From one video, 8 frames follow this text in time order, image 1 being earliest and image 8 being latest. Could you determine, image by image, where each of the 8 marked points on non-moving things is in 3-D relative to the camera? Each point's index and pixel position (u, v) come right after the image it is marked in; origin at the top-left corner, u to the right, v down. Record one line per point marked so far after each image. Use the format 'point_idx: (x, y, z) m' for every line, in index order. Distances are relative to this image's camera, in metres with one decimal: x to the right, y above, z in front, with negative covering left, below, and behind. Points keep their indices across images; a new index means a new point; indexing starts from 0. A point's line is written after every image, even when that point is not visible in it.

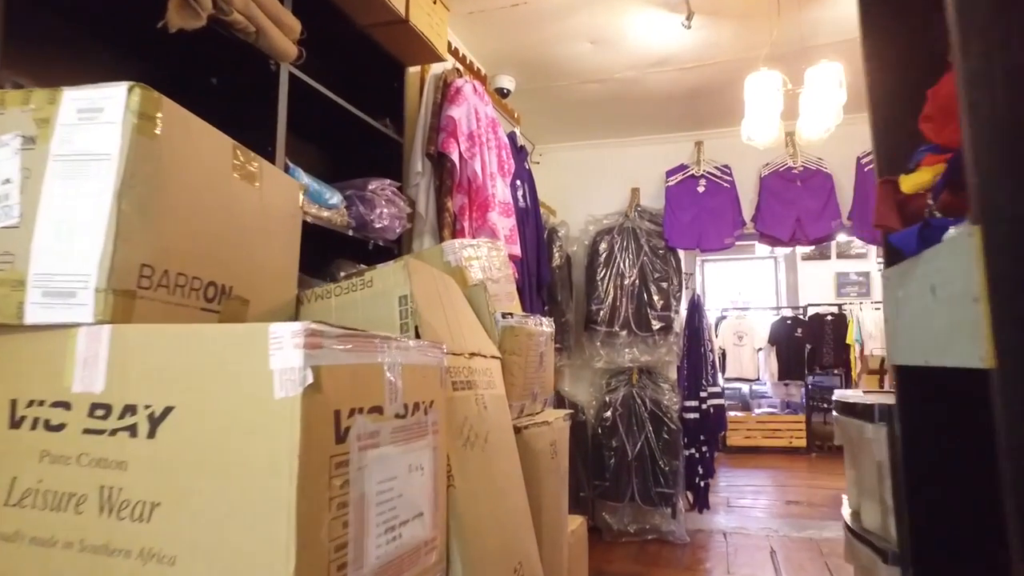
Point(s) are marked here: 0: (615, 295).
0: (+0.5, 0.0, +3.5) m
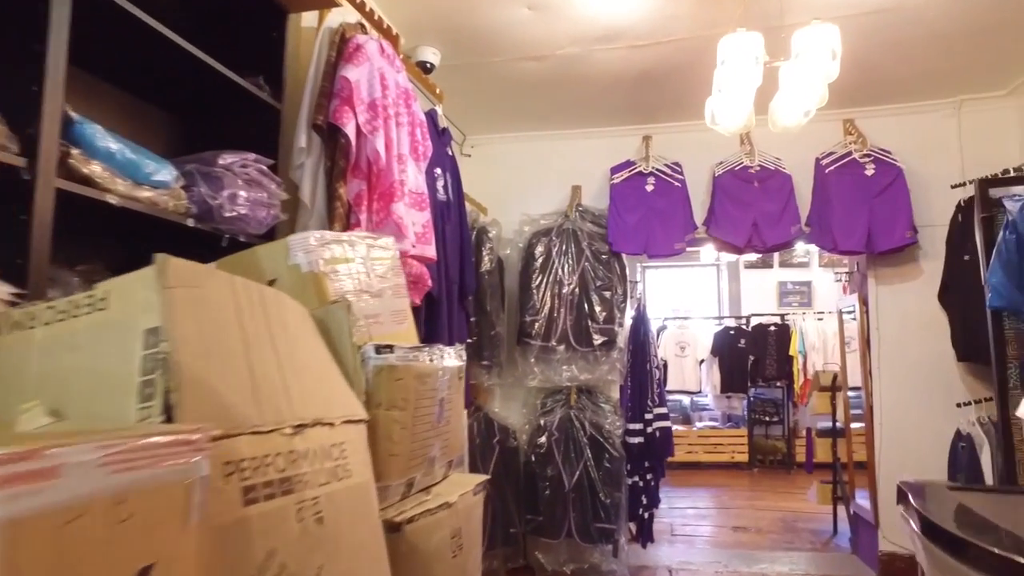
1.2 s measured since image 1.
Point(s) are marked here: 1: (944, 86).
0: (+0.2, -0.1, +3.1) m
1: (+1.9, +0.9, +3.1) m
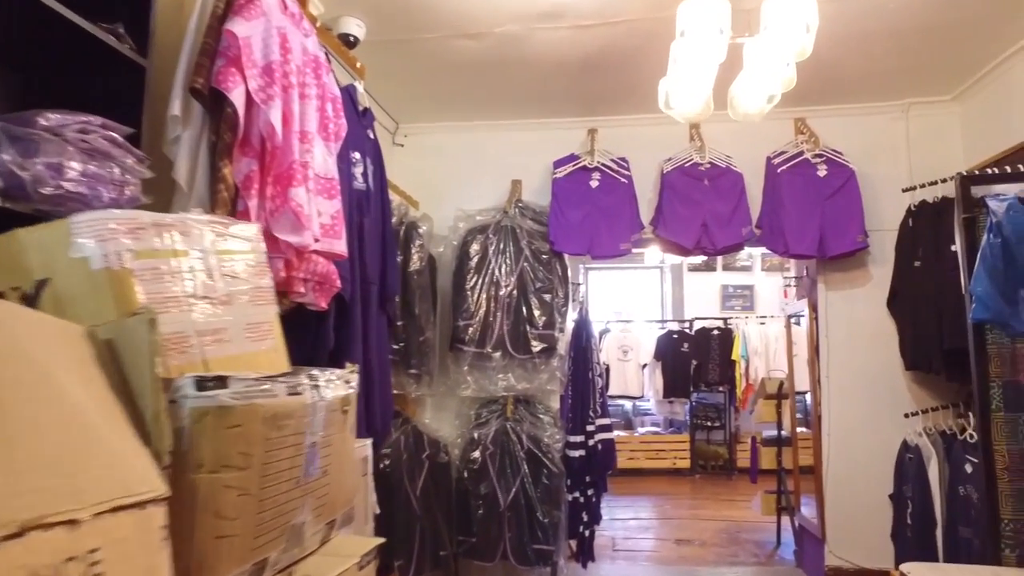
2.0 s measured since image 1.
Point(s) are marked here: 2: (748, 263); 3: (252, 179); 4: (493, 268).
0: (-0.1, -0.1, +2.9) m
1: (+1.6, +0.8, +3.0) m
2: (+2.2, +0.2, +6.9) m
3: (-0.5, +0.2, +1.3) m
4: (-0.1, +0.1, +2.9) m
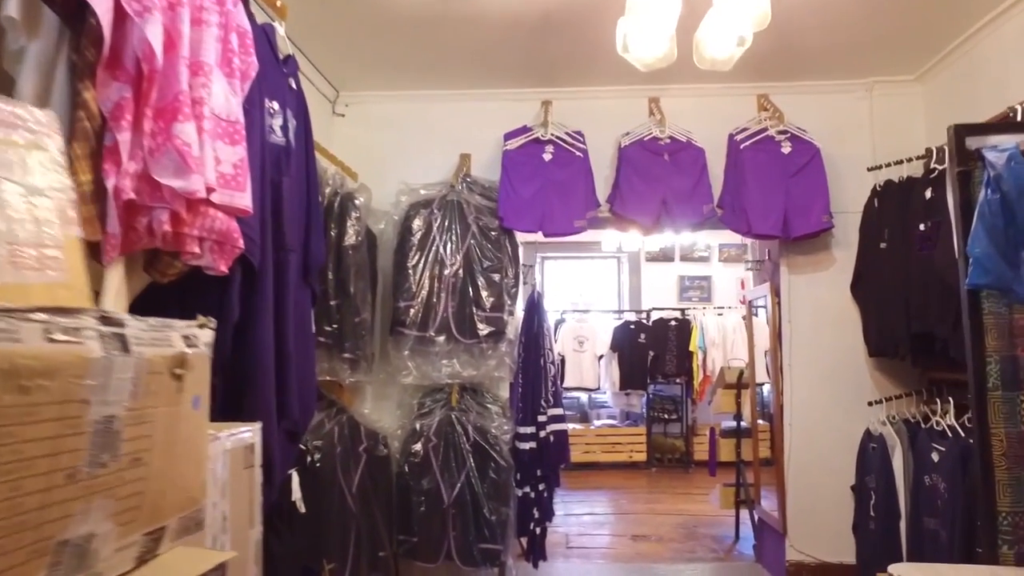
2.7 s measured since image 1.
0: (-0.3, 0.0, +2.6) m
1: (+1.4, +0.9, +2.9) m
2: (+1.8, +0.3, +6.8) m
3: (-0.6, +0.3, +1.1) m
4: (-0.3, +0.2, +2.7) m
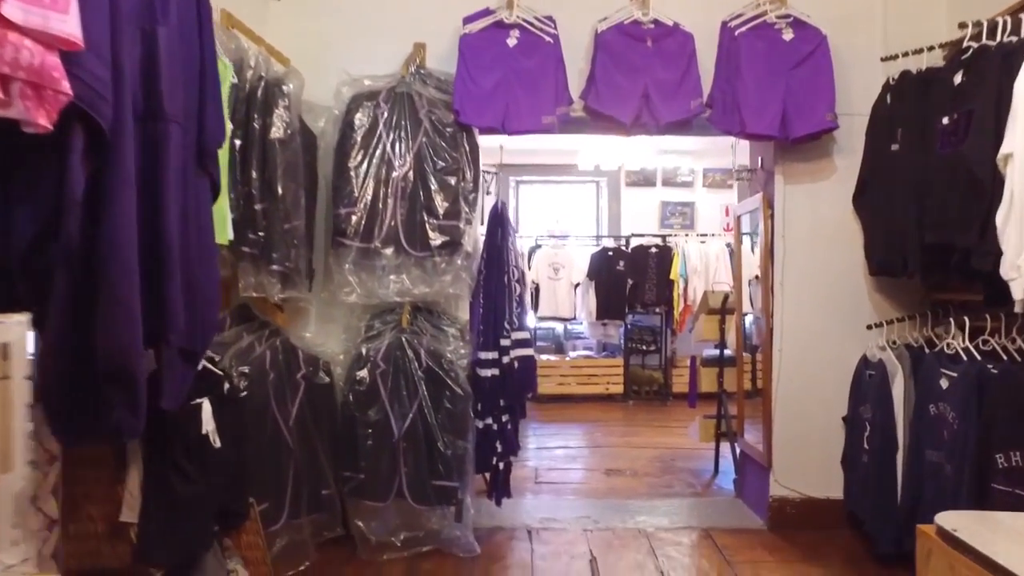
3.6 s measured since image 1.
0: (-0.4, +0.3, +2.3) m
1: (+1.3, +1.2, +2.5) m
2: (+1.6, +1.0, +6.4) m
3: (-0.7, +0.4, +0.7) m
4: (-0.4, +0.5, +2.3) m
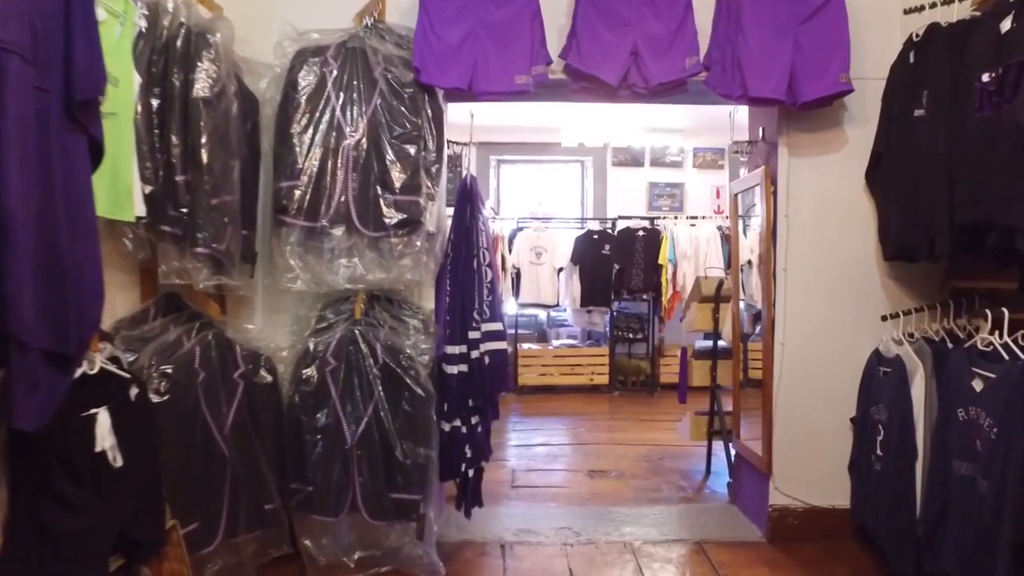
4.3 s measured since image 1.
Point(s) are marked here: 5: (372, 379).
0: (-0.5, +0.3, +2.0) m
1: (+1.2, +1.3, +2.2) m
2: (+1.4, +1.1, +6.1) m
3: (-0.7, +0.4, +0.4) m
4: (-0.5, +0.5, +2.0) m
5: (-0.4, -0.3, +2.1) m
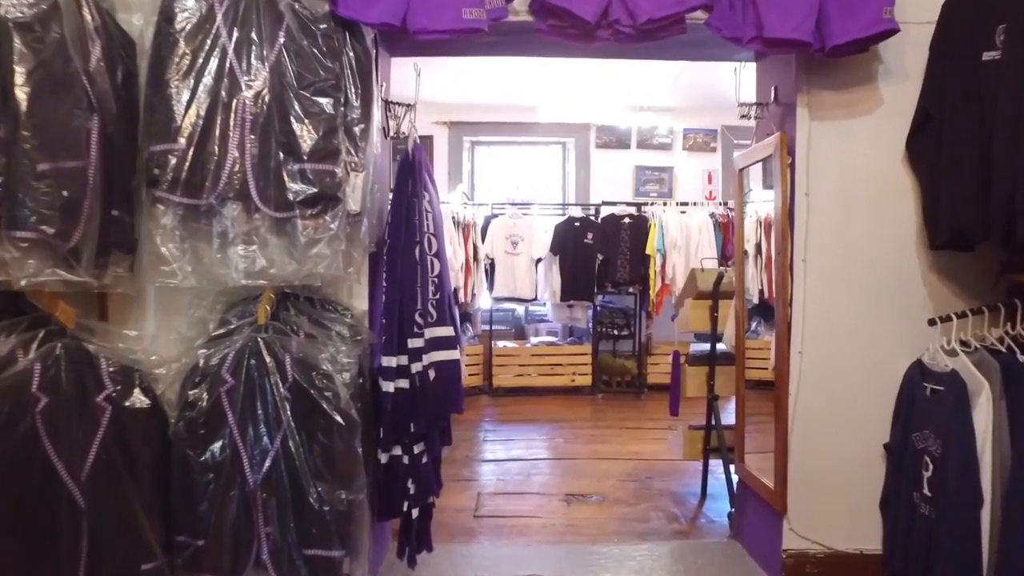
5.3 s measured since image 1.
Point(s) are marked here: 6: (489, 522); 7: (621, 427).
0: (-0.6, +0.3, +1.5) m
1: (+1.1, +1.3, +1.7) m
2: (+1.2, +1.2, +5.7) m
3: (-0.8, +0.4, -0.1) m
4: (-0.6, +0.5, +1.5) m
5: (-0.5, -0.3, +1.6) m
6: (-0.1, -0.8, +2.6) m
7: (+0.6, -0.8, +4.0) m
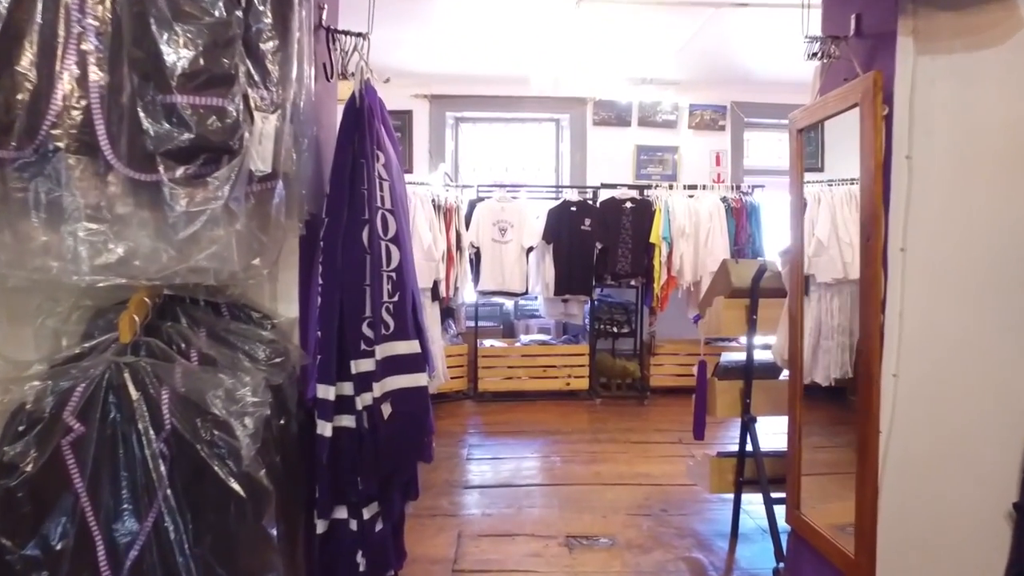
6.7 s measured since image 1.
0: (-0.6, +0.3, +0.9) m
1: (+1.0, +1.3, +1.2) m
2: (+1.1, +1.2, +5.1) m
3: (-0.8, +0.4, -0.7) m
4: (-0.6, +0.5, +1.0) m
5: (-0.5, -0.3, +1.1) m
6: (-0.1, -0.8, +2.0) m
7: (+0.6, -0.7, +3.5) m
